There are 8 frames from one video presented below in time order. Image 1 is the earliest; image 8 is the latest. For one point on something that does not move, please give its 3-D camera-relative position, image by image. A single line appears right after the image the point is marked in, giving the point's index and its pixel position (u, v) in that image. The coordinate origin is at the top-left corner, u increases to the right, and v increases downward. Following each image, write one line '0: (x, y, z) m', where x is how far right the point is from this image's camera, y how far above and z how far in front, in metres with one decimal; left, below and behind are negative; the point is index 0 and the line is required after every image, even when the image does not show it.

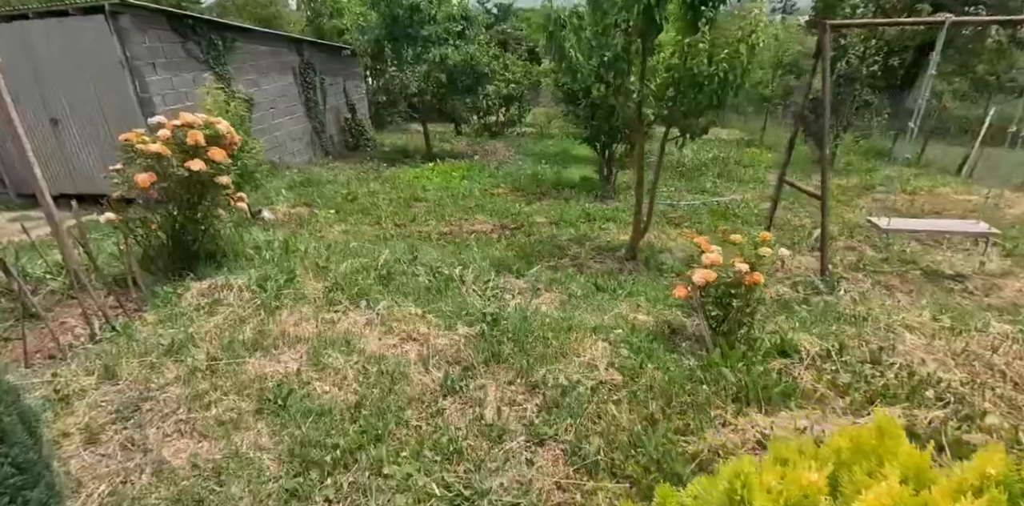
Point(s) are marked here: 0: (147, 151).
0: (-1.9, +0.5, +2.8) m
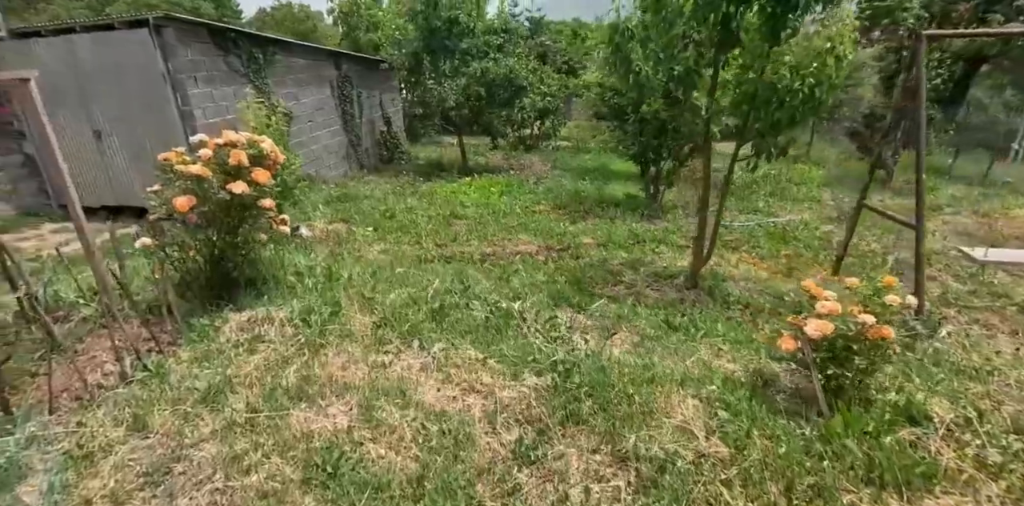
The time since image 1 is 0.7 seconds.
0: (-1.5, +0.4, +2.6) m
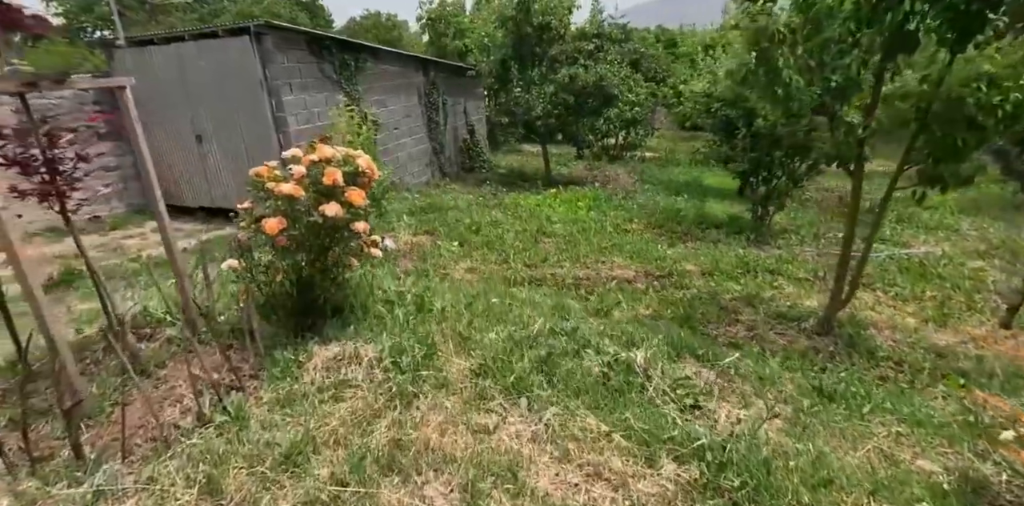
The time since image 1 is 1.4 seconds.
0: (-1.0, +0.3, +2.3) m
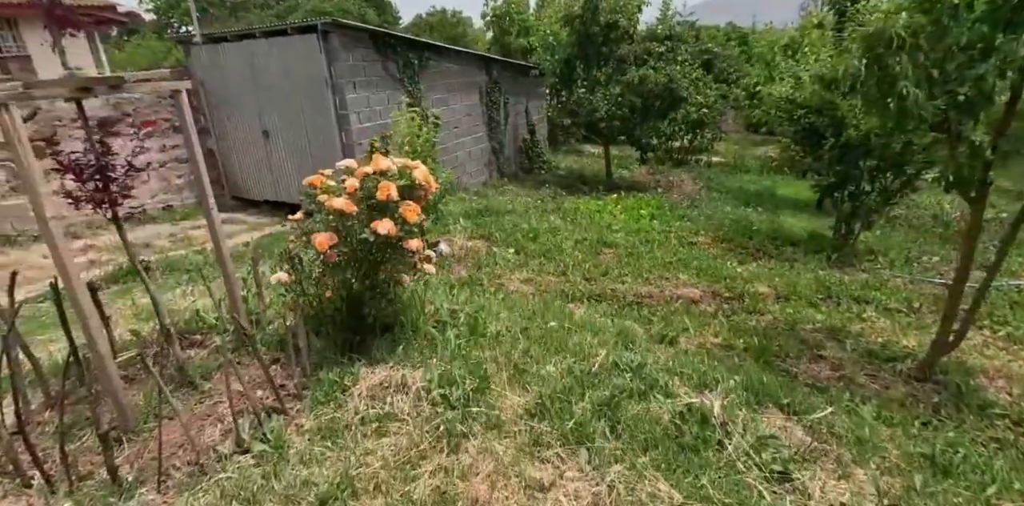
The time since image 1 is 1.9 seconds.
0: (-0.7, +0.2, +2.2) m
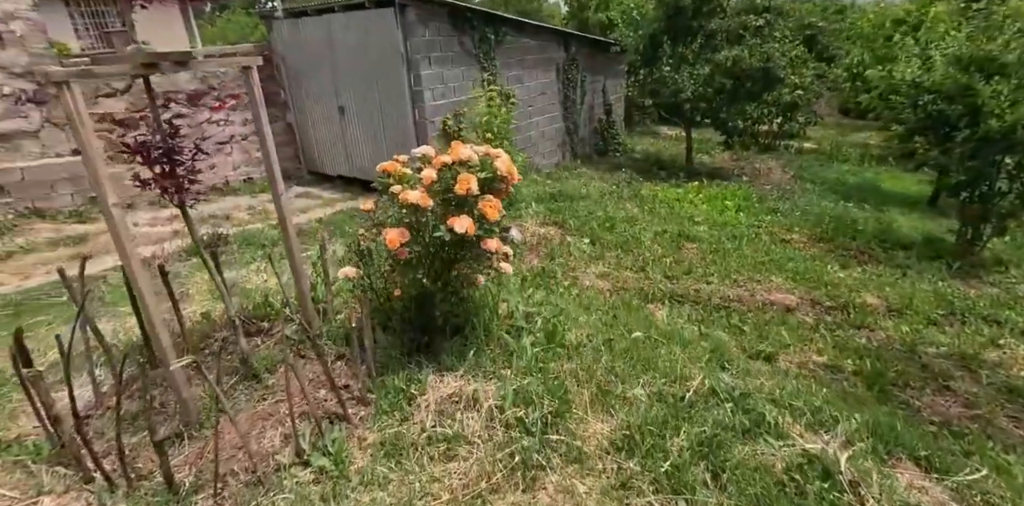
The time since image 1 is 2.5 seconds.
0: (-0.4, +0.2, +2.0) m
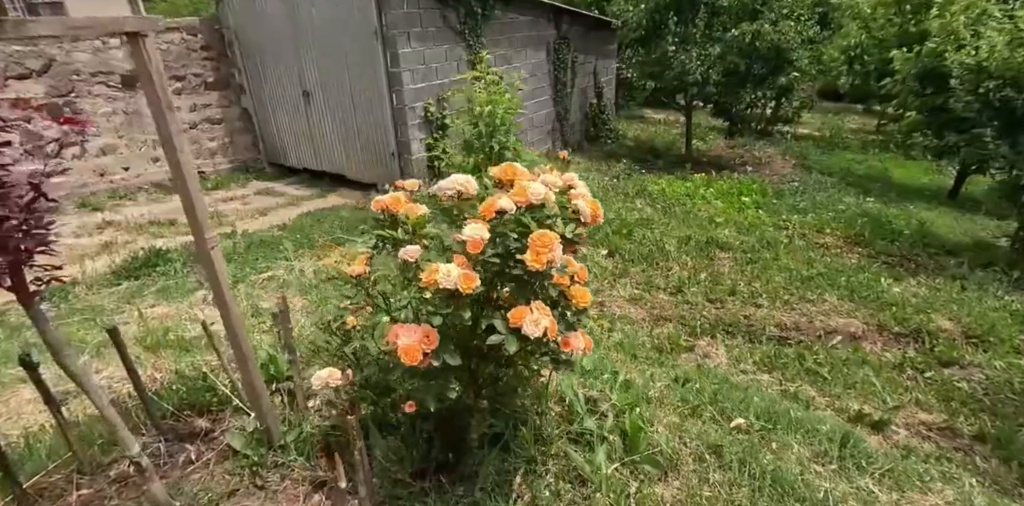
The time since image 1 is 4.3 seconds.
0: (-0.2, 0.0, +1.1) m
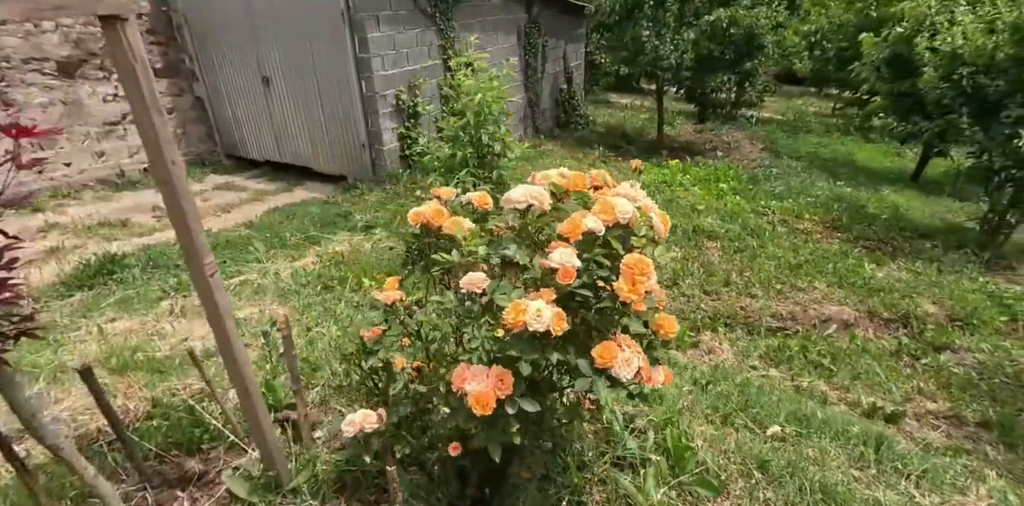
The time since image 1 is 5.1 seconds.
0: (0.0, -0.1, +0.9) m
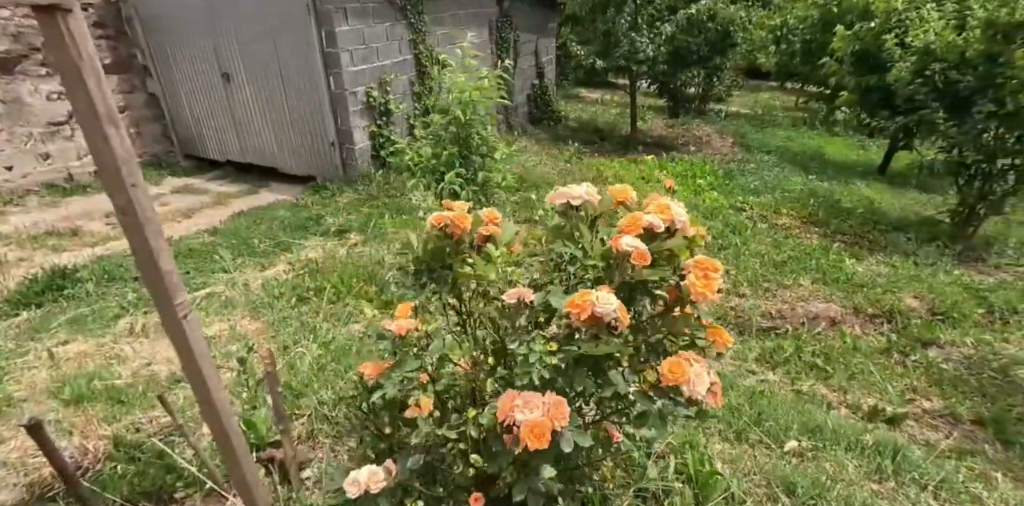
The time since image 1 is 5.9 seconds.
0: (0.0, -0.1, +0.8) m
